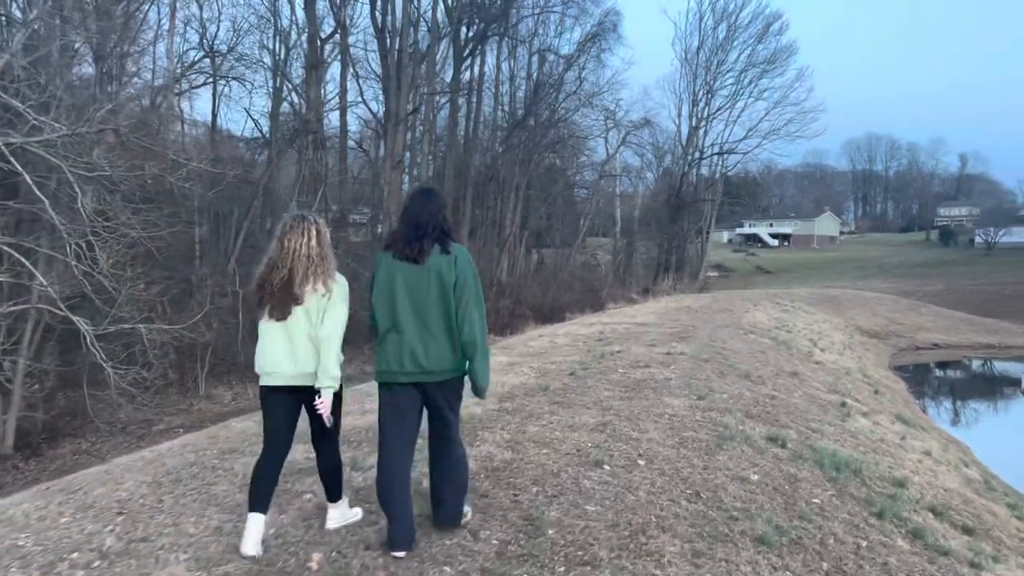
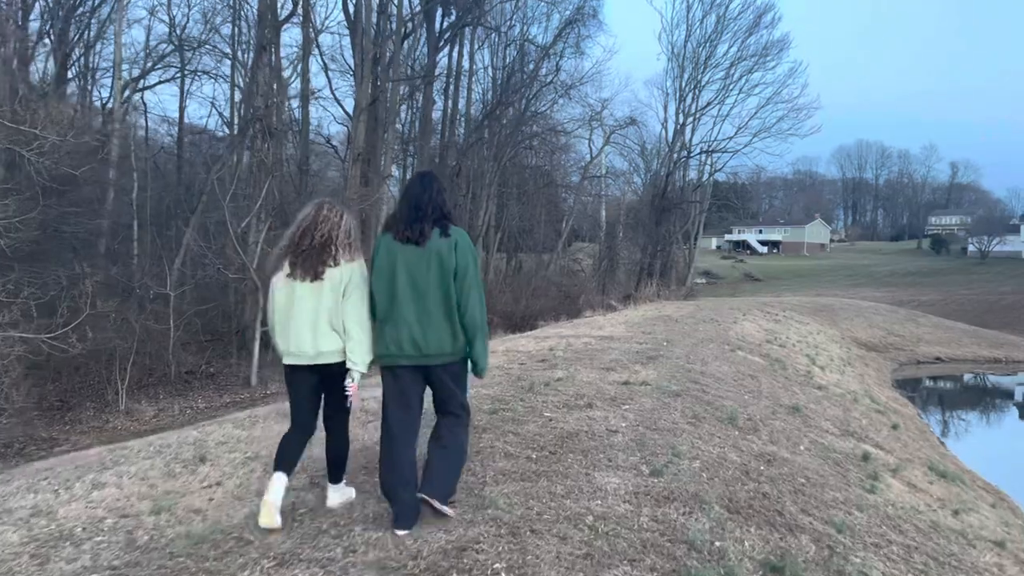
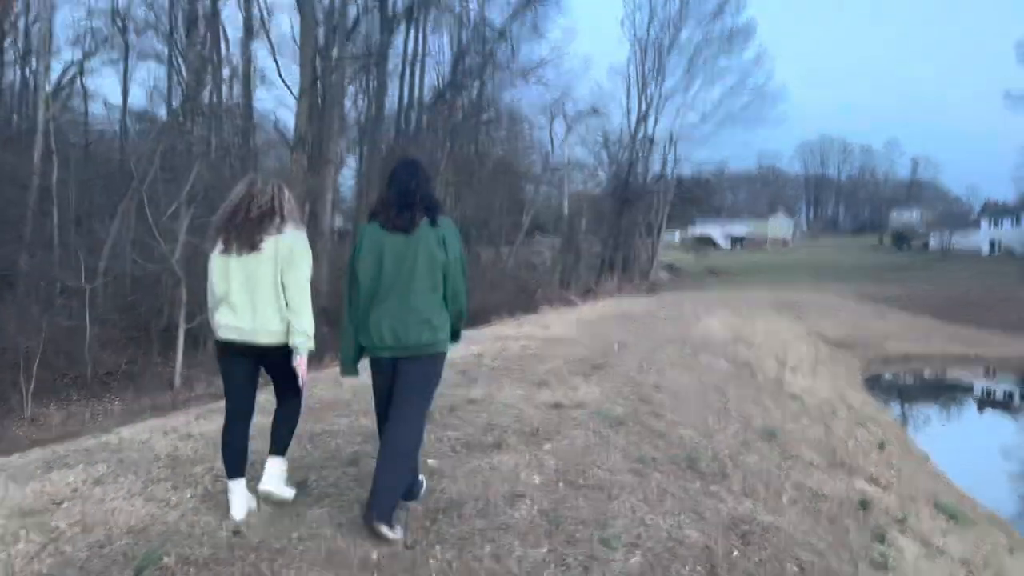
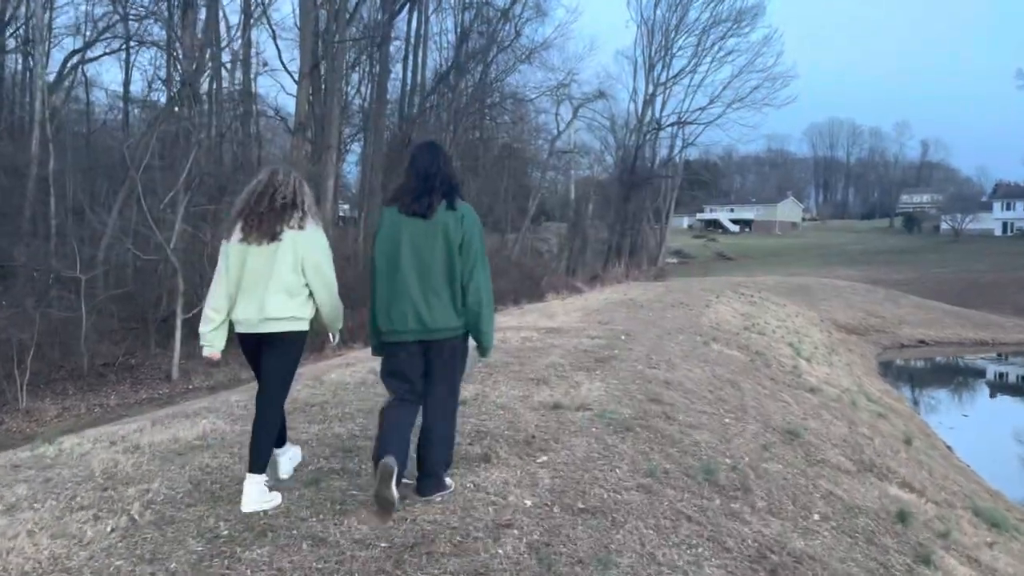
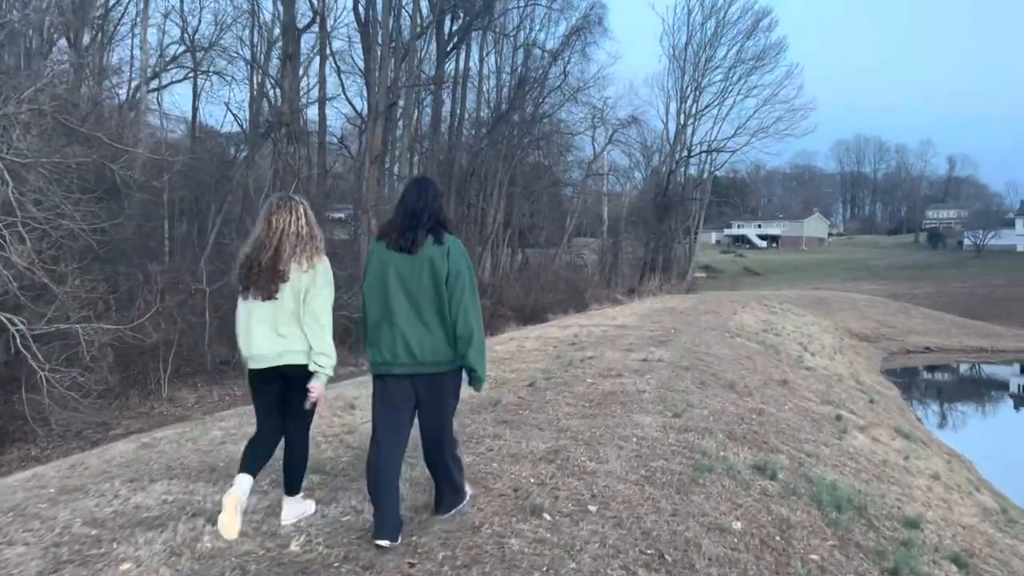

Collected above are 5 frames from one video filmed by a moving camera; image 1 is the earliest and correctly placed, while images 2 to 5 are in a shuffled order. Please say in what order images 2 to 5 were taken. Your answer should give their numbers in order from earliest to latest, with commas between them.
5, 2, 3, 4
